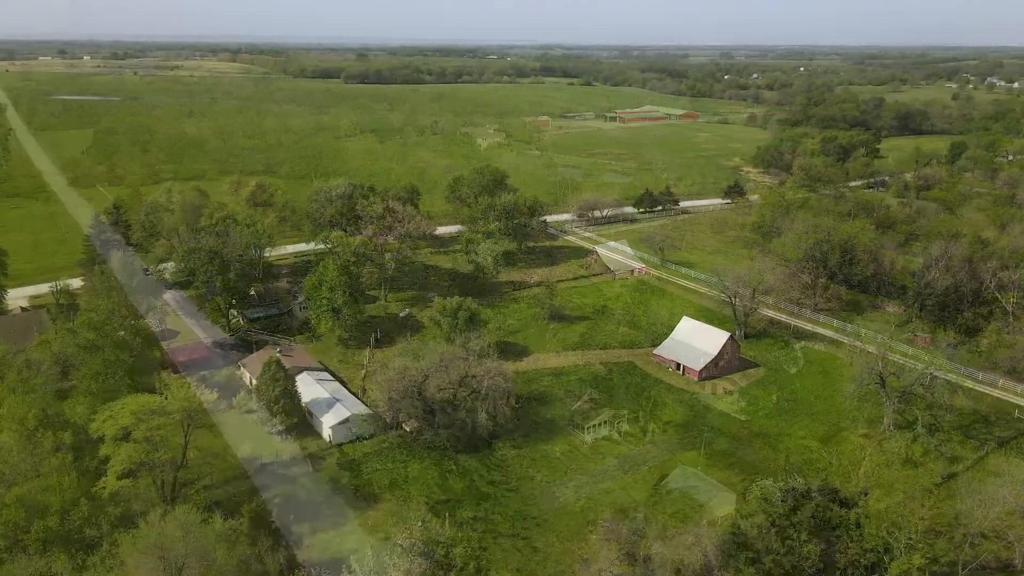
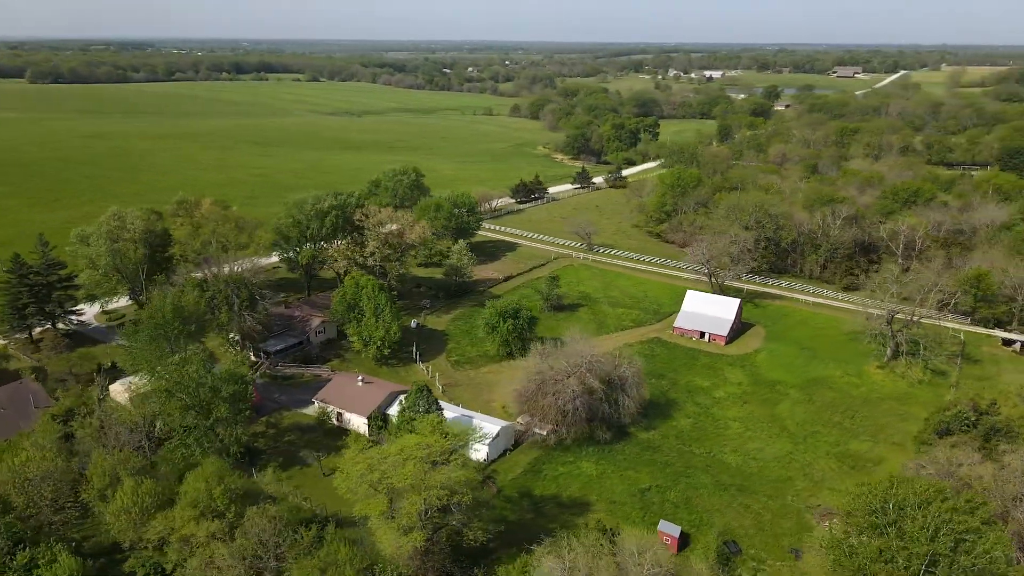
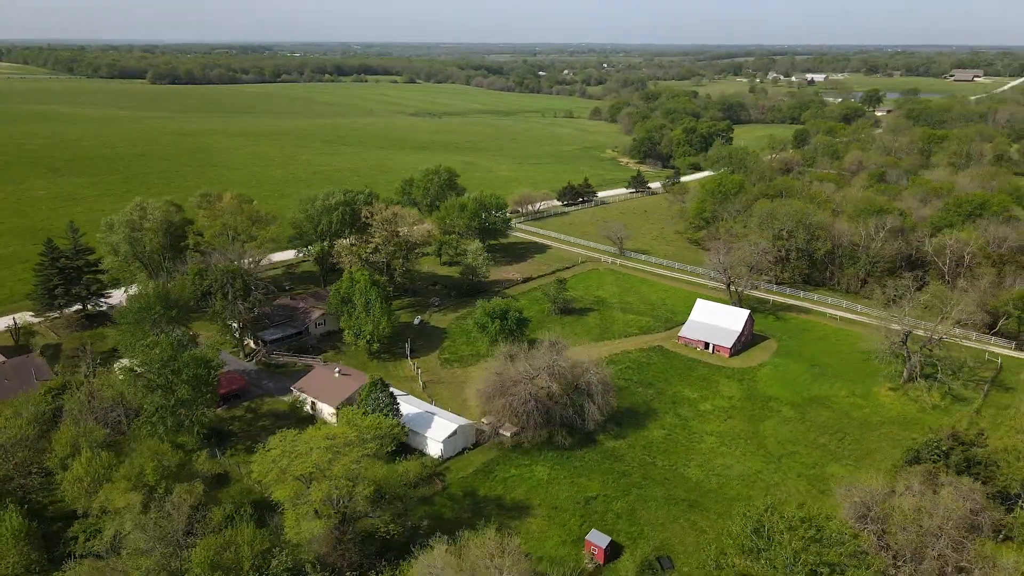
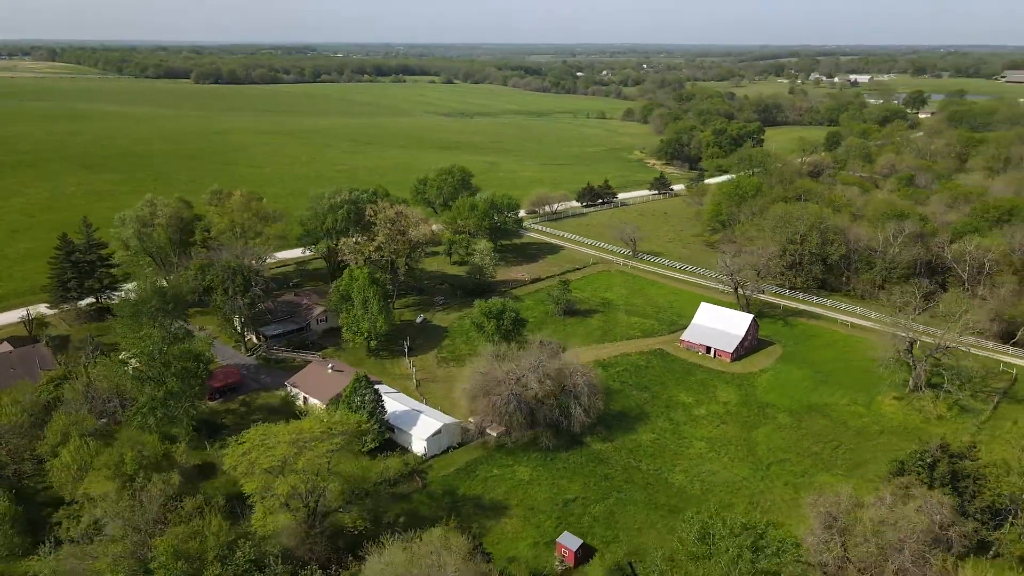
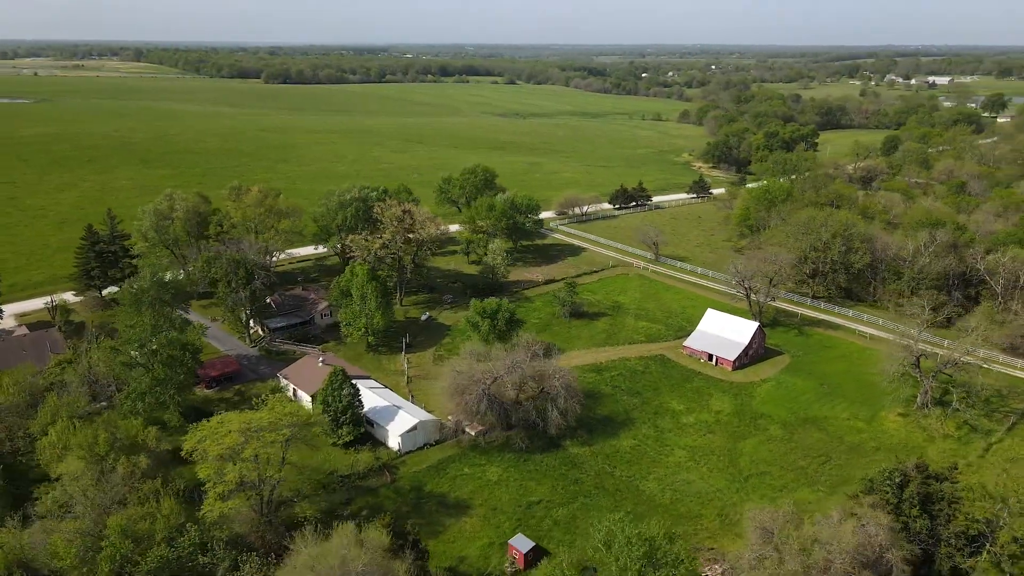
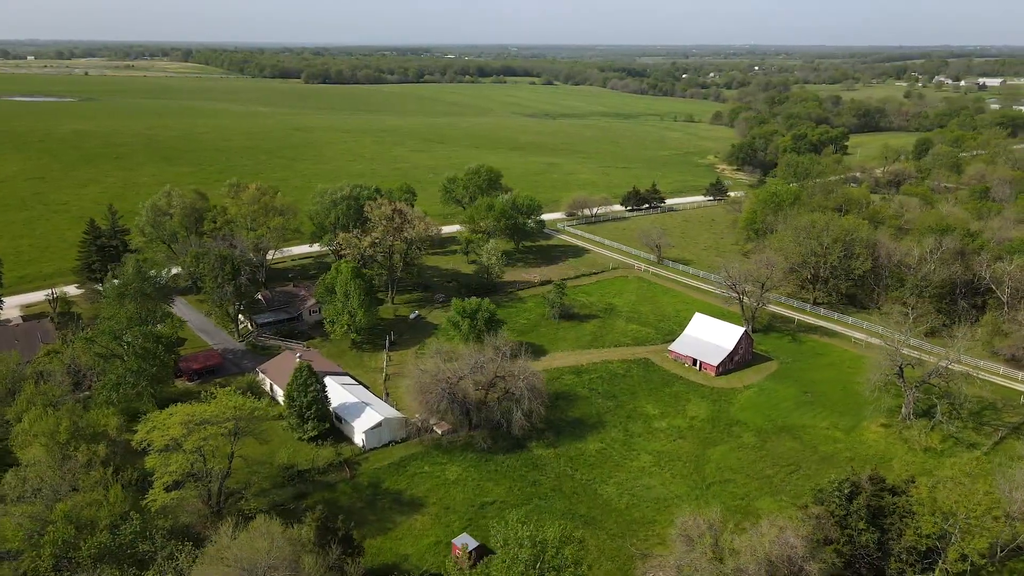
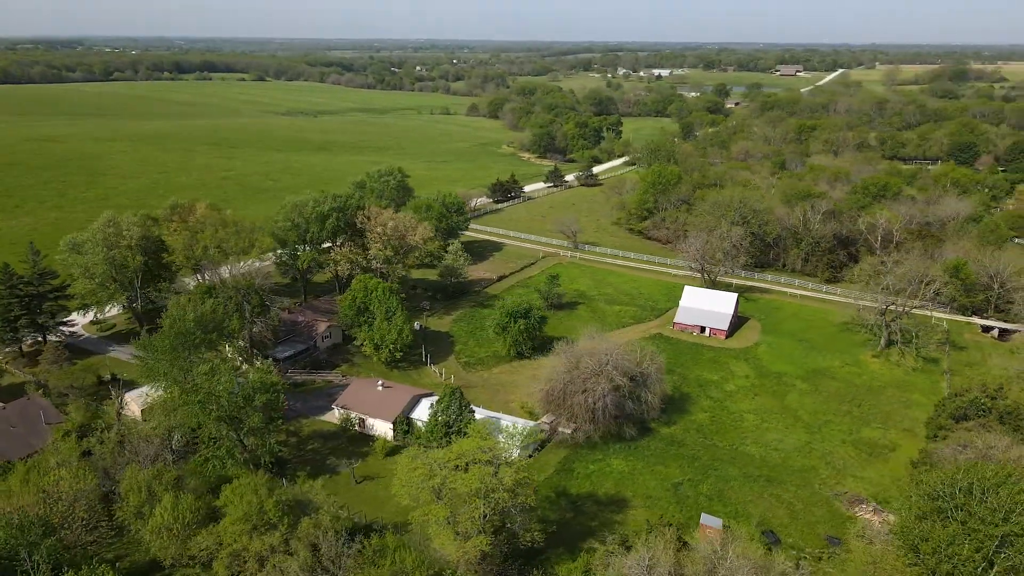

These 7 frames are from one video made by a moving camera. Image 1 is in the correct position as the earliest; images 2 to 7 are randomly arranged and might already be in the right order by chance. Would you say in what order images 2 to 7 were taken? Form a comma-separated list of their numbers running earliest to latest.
6, 5, 4, 3, 2, 7
